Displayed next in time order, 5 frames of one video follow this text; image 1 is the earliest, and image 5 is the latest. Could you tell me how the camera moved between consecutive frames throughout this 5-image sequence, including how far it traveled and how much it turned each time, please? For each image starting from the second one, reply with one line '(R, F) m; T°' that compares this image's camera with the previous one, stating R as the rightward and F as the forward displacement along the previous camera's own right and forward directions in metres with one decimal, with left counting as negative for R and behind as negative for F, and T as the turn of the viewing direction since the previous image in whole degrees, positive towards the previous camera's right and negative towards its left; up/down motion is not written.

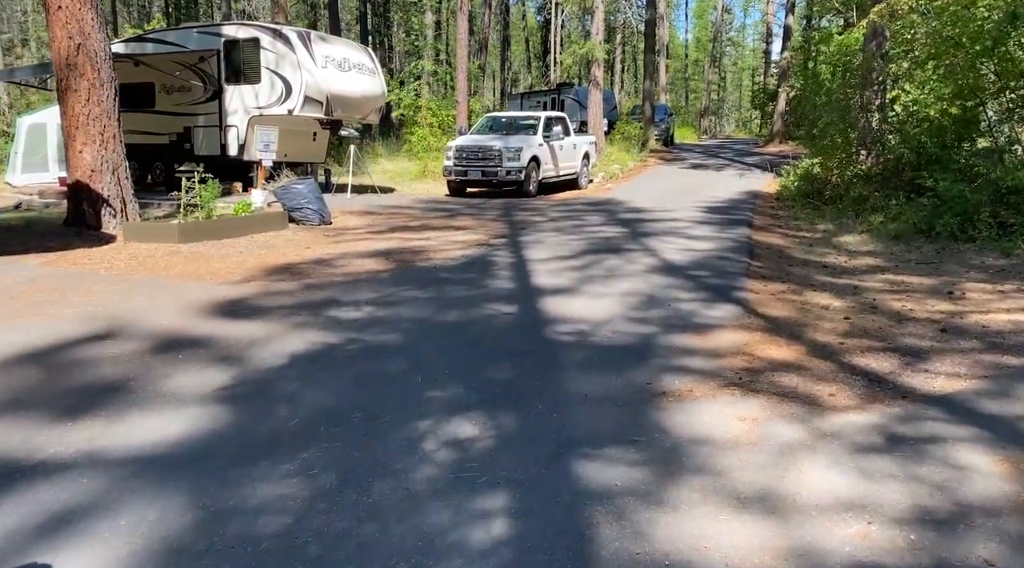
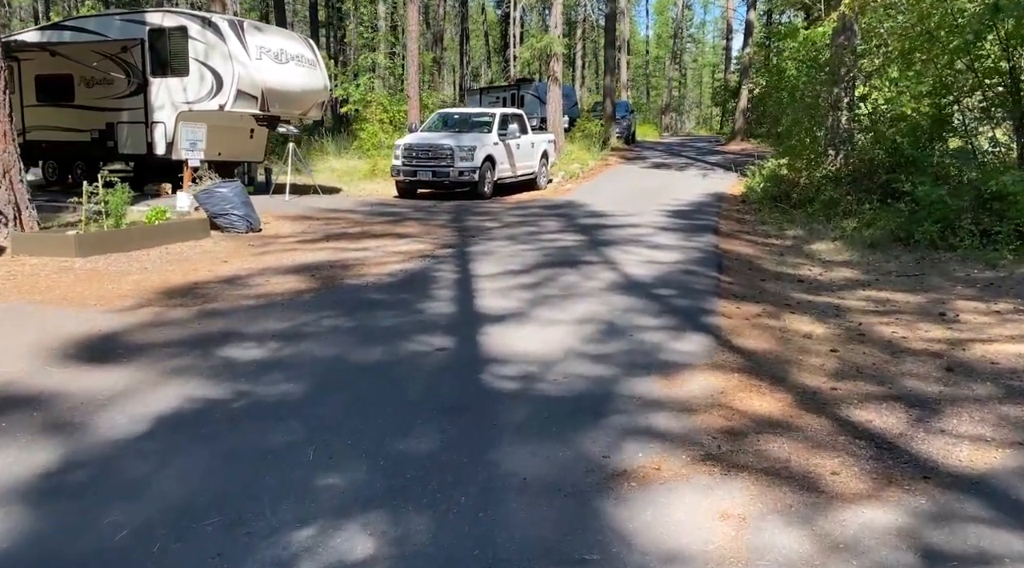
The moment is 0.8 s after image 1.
(+0.2, +1.1) m; +3°
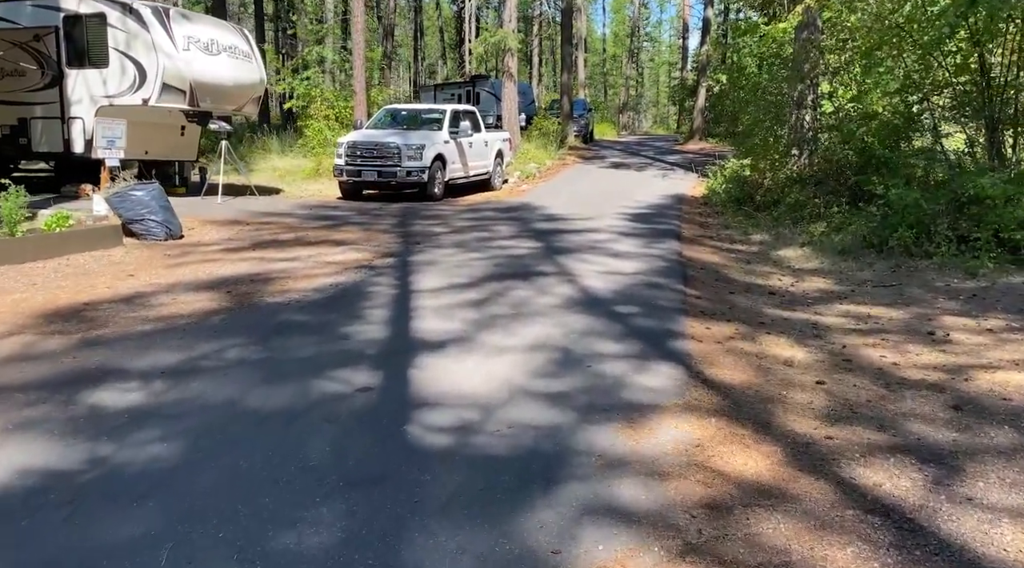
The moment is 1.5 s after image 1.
(+0.1, +0.9) m; +3°
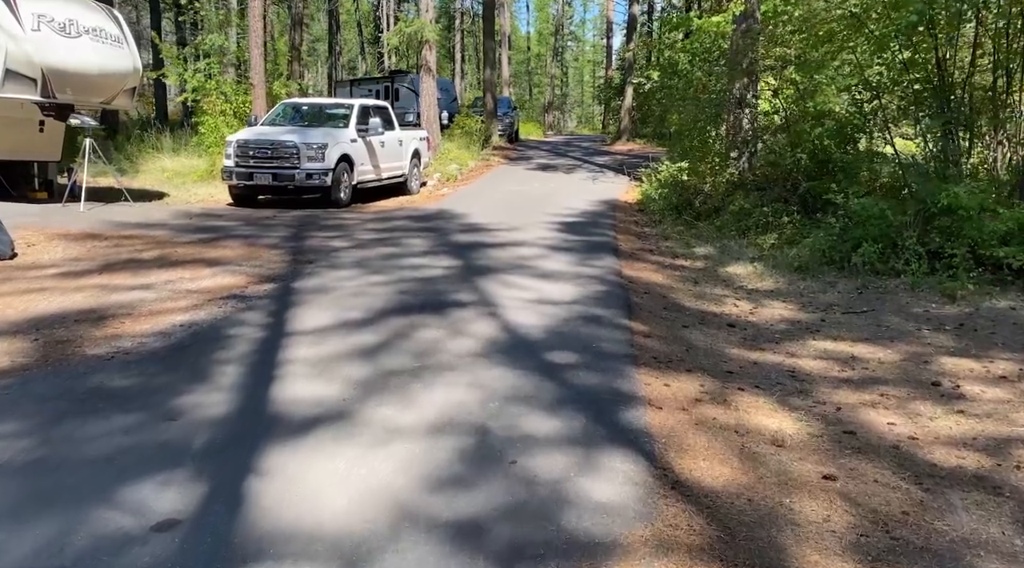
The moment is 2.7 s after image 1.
(+0.2, +1.7) m; +5°
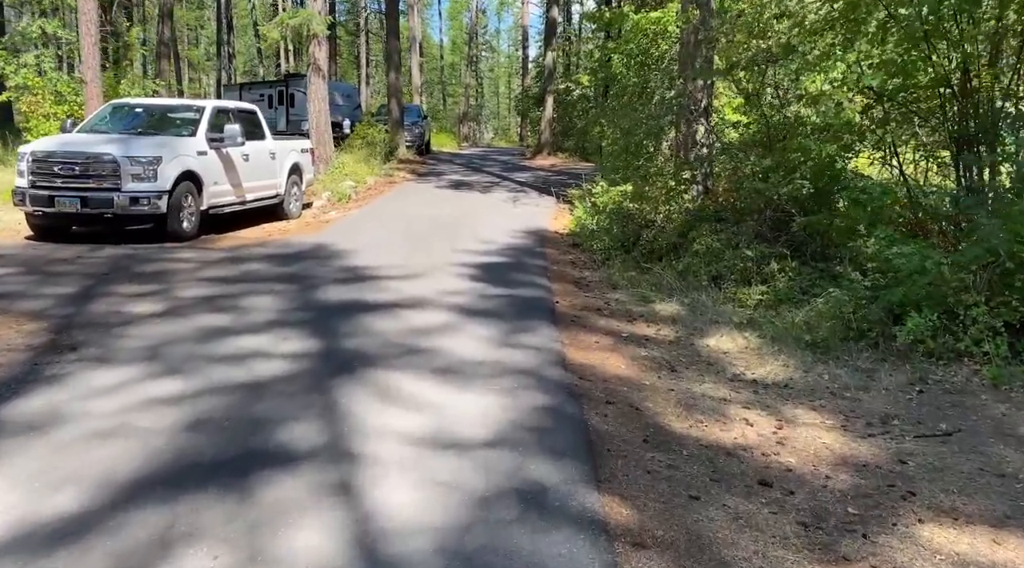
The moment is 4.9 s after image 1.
(+0.2, +3.3) m; +6°
